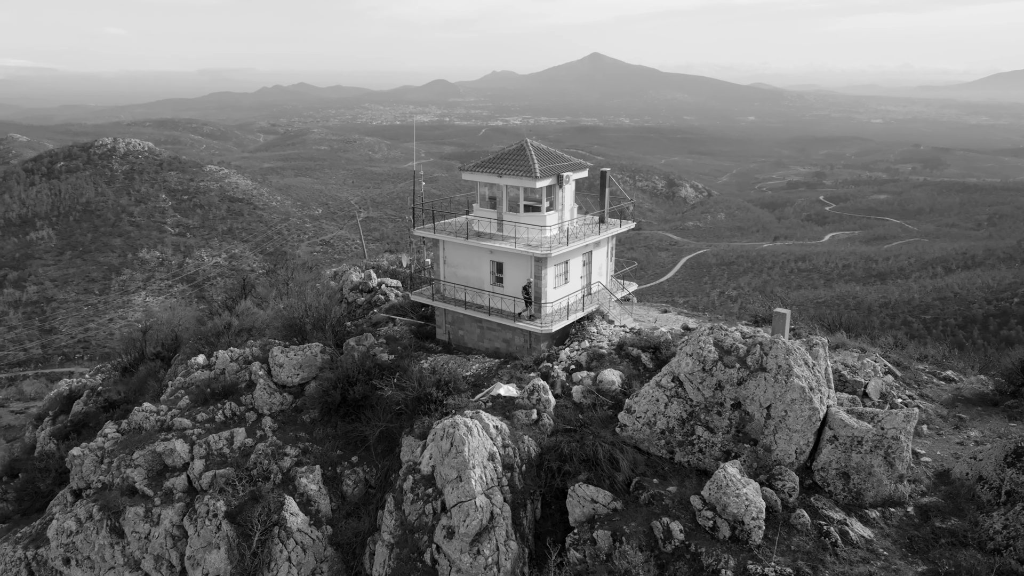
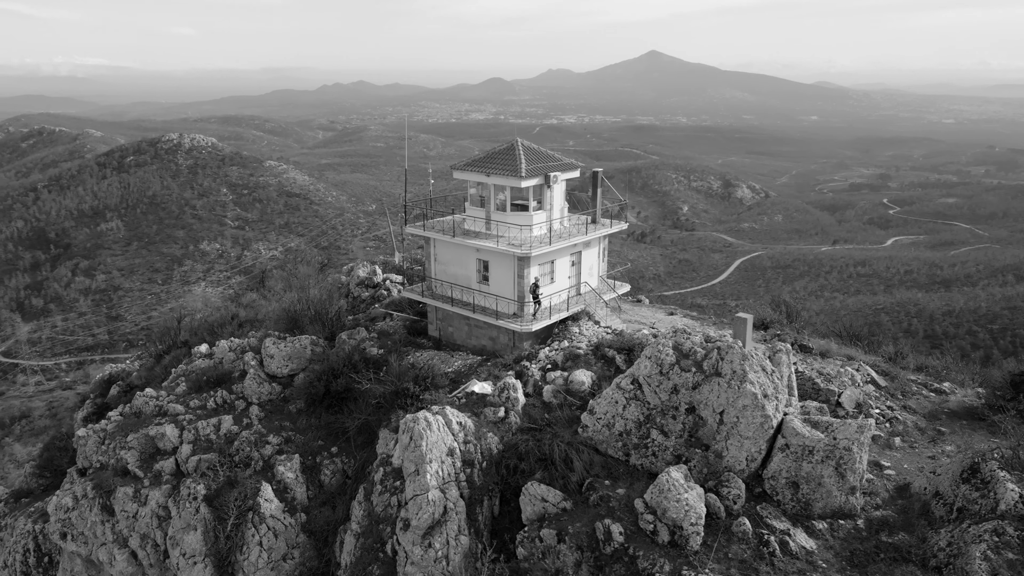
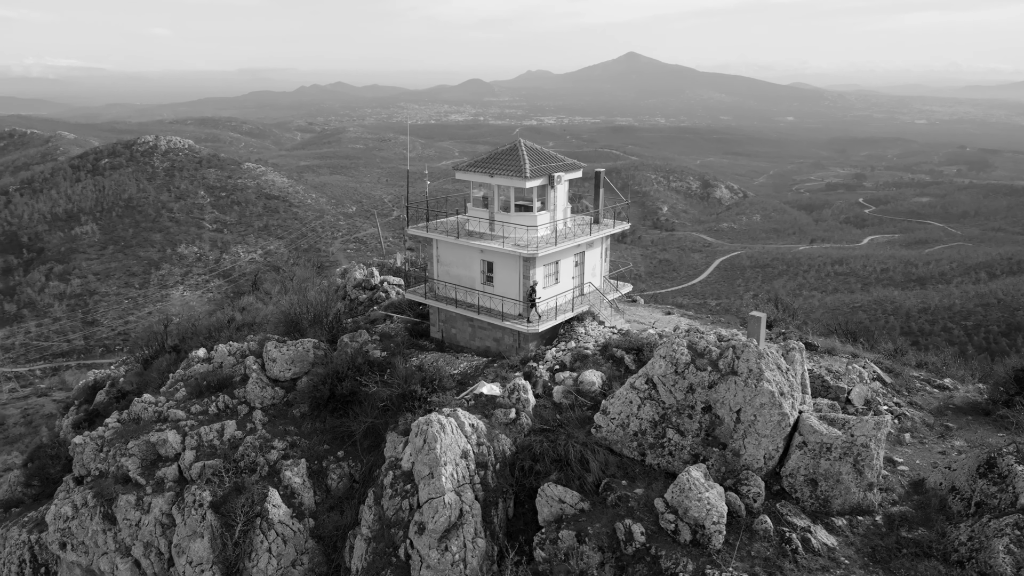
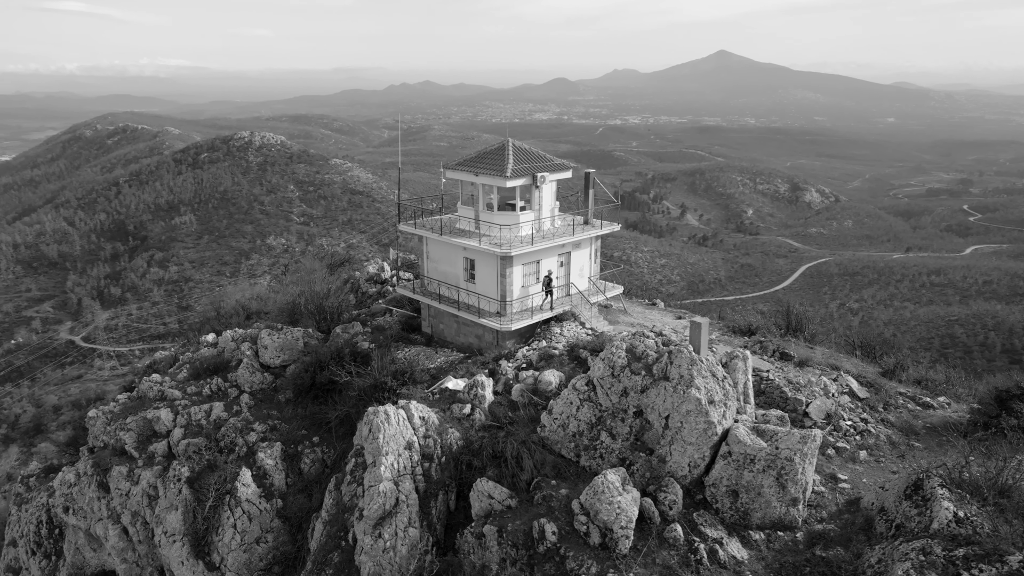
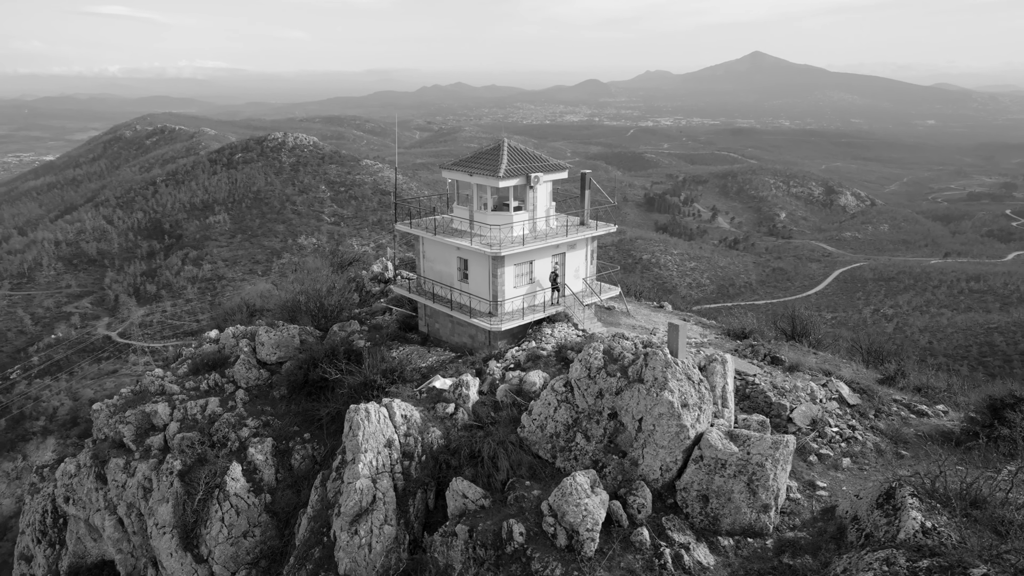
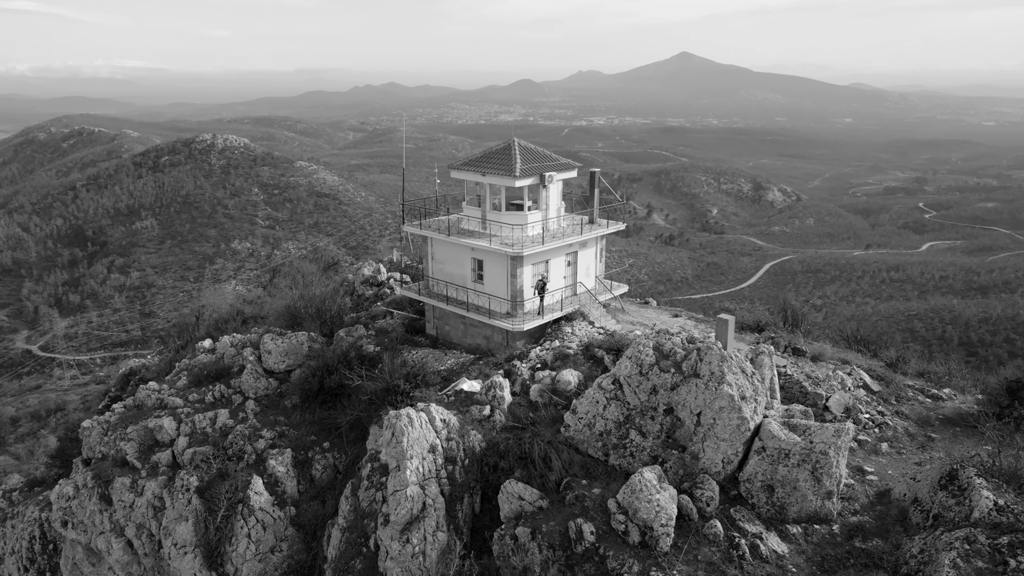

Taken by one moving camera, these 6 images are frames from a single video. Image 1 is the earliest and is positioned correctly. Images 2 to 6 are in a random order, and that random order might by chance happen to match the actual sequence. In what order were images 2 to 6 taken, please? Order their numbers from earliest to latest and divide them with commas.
3, 2, 6, 4, 5
